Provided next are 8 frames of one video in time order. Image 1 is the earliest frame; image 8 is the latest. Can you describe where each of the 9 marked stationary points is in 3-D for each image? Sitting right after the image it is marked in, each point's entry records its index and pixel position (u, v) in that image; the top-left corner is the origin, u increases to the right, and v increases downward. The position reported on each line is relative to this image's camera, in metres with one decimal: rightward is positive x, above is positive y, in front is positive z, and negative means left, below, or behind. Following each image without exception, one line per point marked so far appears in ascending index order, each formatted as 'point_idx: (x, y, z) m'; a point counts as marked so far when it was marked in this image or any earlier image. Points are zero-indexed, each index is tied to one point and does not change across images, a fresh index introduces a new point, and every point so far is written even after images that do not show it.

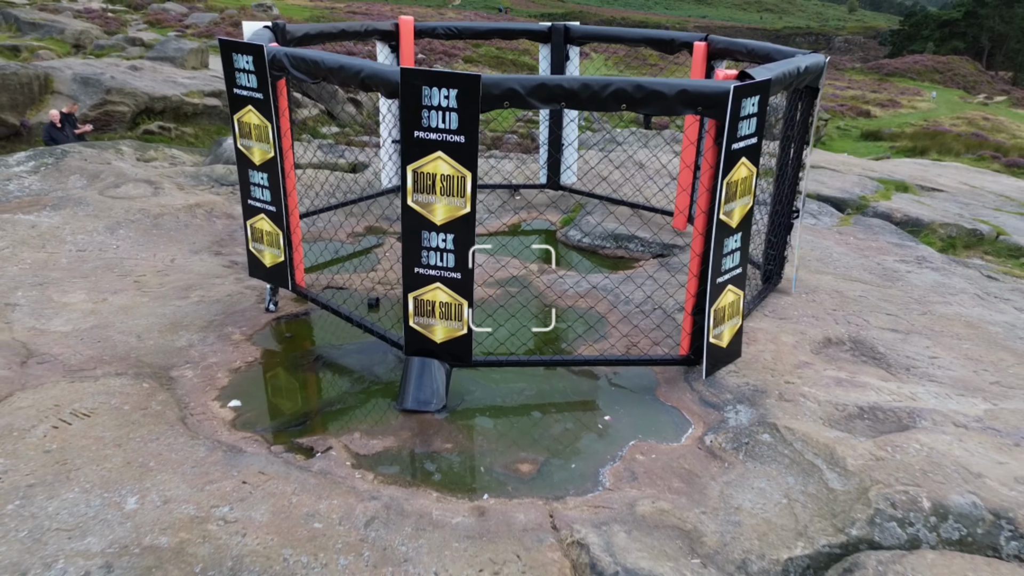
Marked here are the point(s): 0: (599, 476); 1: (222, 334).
0: (+0.2, -0.4, +1.8) m
1: (-0.8, -0.1, +2.5) m
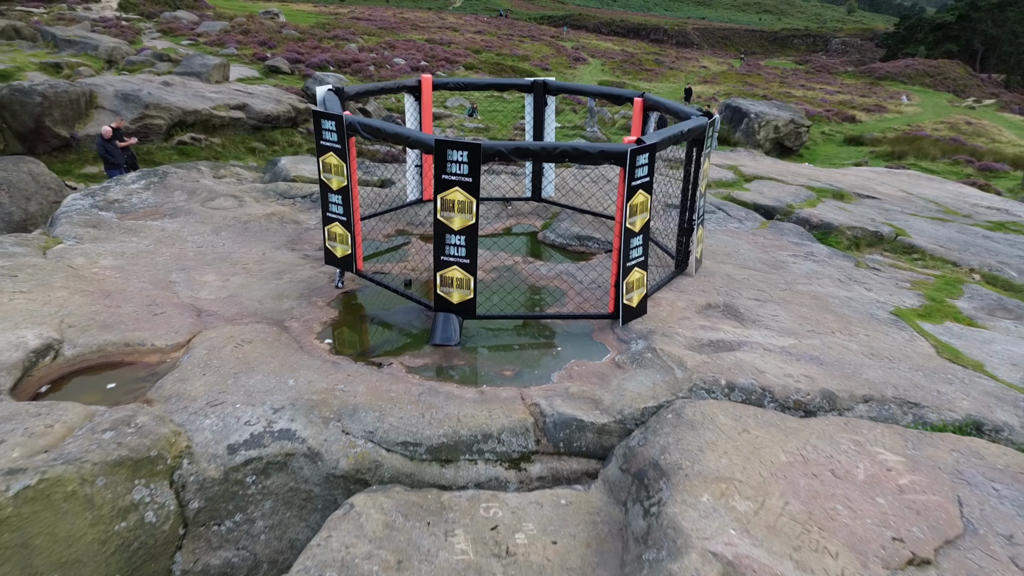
0: (+0.1, -0.3, +3.0) m
1: (-0.9, -0.1, +3.8) m
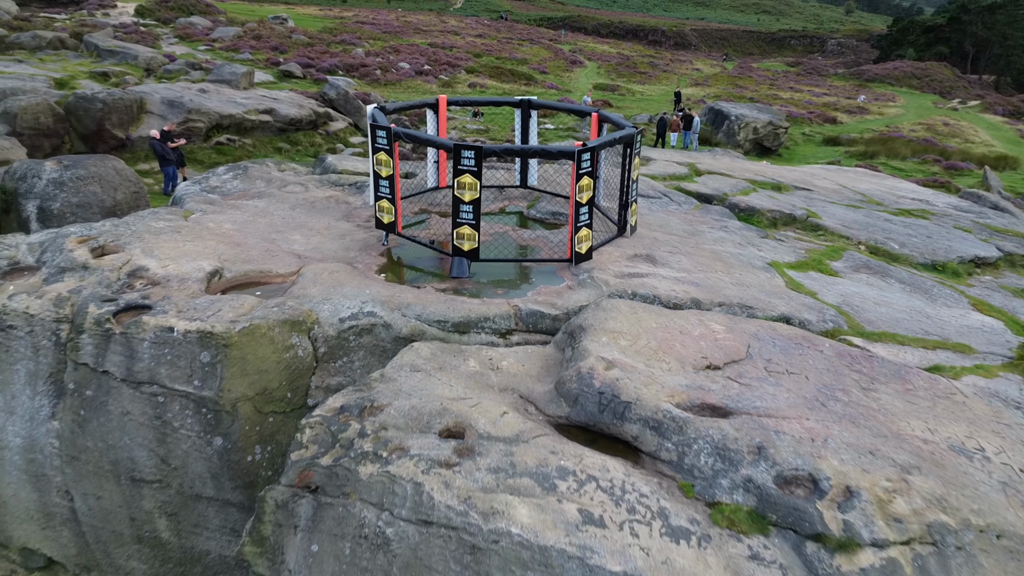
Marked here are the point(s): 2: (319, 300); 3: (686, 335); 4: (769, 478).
0: (+0.1, 0.0, +4.8) m
1: (-0.9, +0.2, +5.5) m
2: (-1.0, -0.1, +4.3) m
3: (+0.8, -0.2, +4.1) m
4: (+0.9, -0.7, +2.9) m
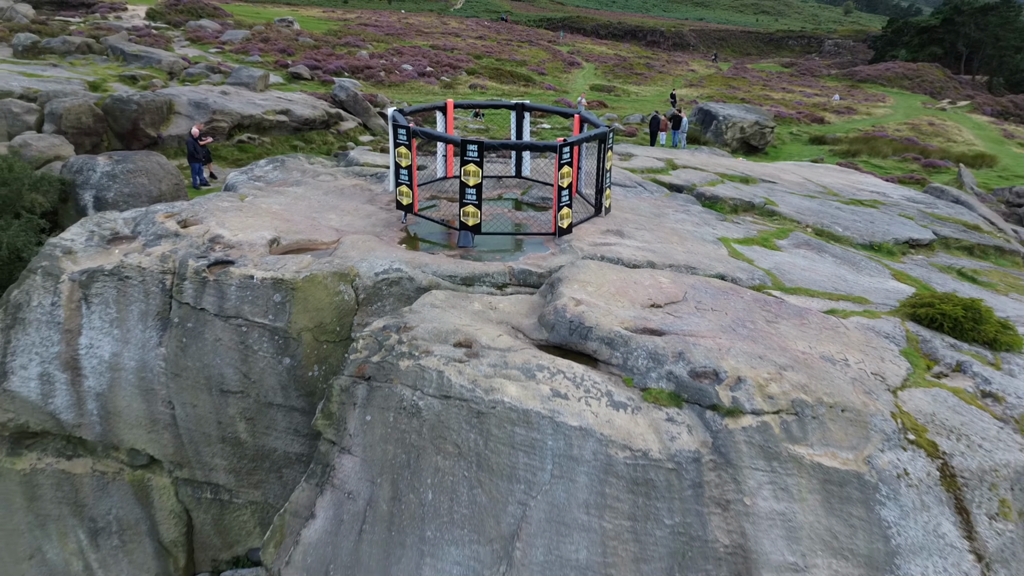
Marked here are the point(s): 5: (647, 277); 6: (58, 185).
0: (0.0, +0.2, +6.1) m
1: (-1.0, +0.5, +6.8) m
2: (-1.0, +0.2, +5.6) m
3: (+0.8, 0.0, +5.4) m
4: (+0.9, -0.4, +4.2) m
5: (+0.9, +0.1, +5.5) m
6: (-5.6, +1.3, +10.4) m
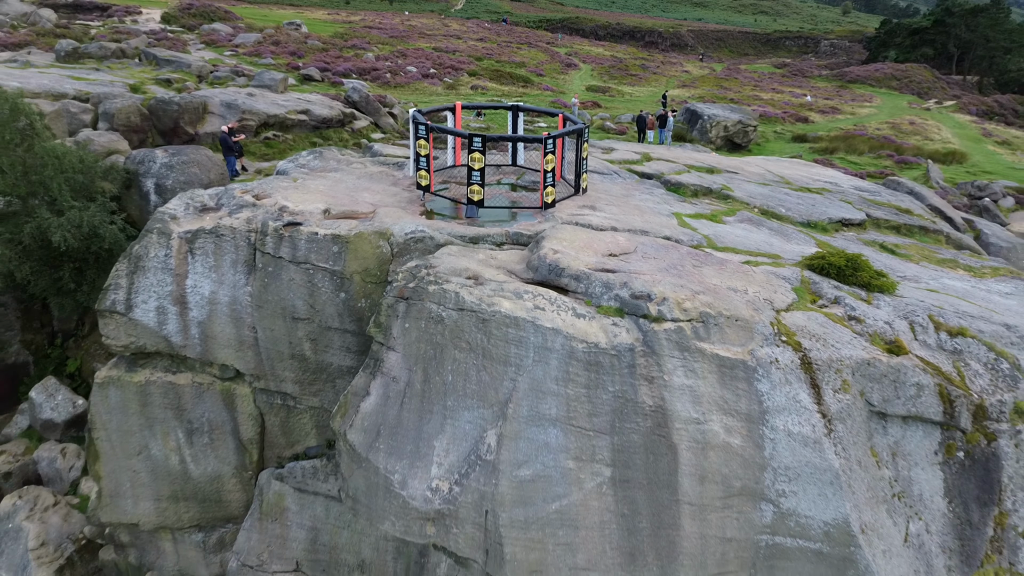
0: (0.0, +0.6, +7.9) m
1: (-1.0, +0.9, +8.6) m
2: (-1.1, +0.6, +7.4) m
3: (+0.8, +0.4, +7.2) m
4: (+0.8, 0.0, +6.0) m
5: (+0.8, +0.5, +7.3) m
6: (-5.7, +1.7, +12.2) m
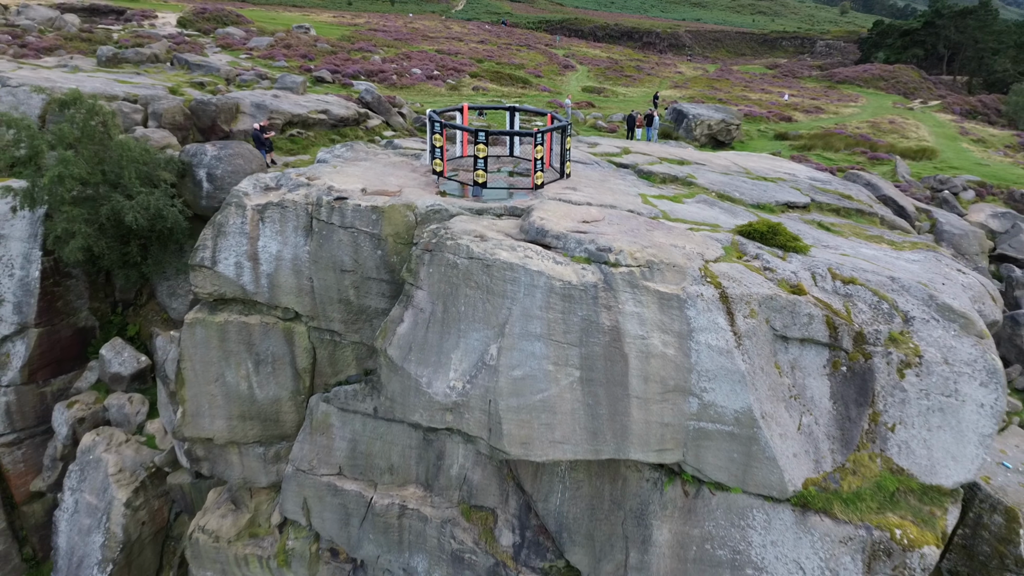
0: (0.0, +1.0, +10.0) m
1: (-1.1, +1.3, +10.7) m
2: (-1.1, +1.0, +9.5) m
3: (+0.7, +0.8, +9.3) m
4: (+0.8, +0.4, +8.1) m
5: (+0.8, +0.9, +9.5) m
6: (-5.7, +2.1, +14.4) m
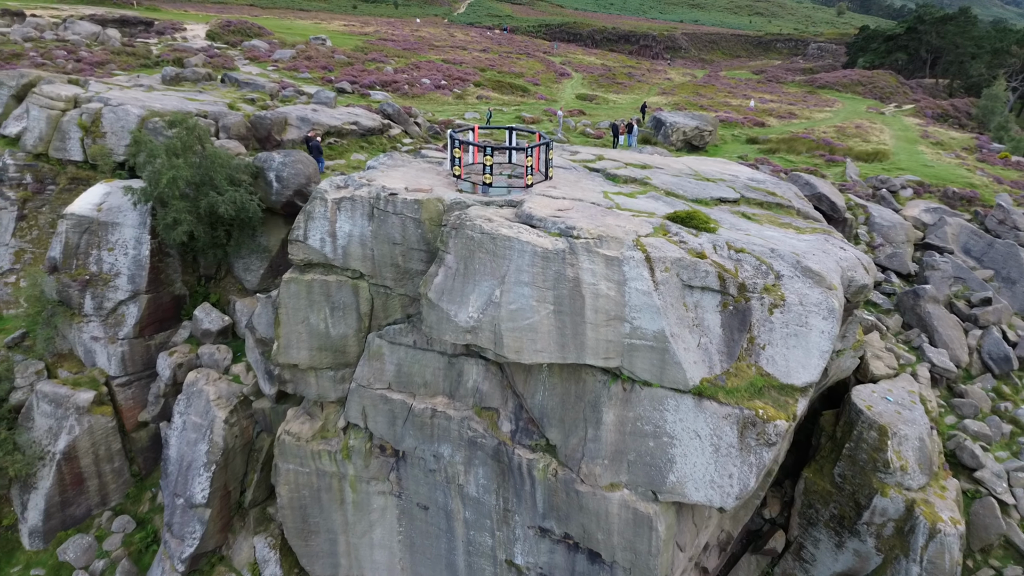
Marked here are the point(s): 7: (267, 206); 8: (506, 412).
0: (-0.1, +1.6, +14.2) m
1: (-1.1, +1.8, +15.0) m
2: (-1.1, +1.5, +13.8) m
3: (+0.7, +1.4, +13.5) m
4: (+0.8, +0.9, +12.3) m
5: (+0.8, +1.4, +13.7) m
6: (-5.7, +2.6, +18.6) m
7: (-5.5, +1.8, +18.9) m
8: (-0.1, -2.0, +13.6) m
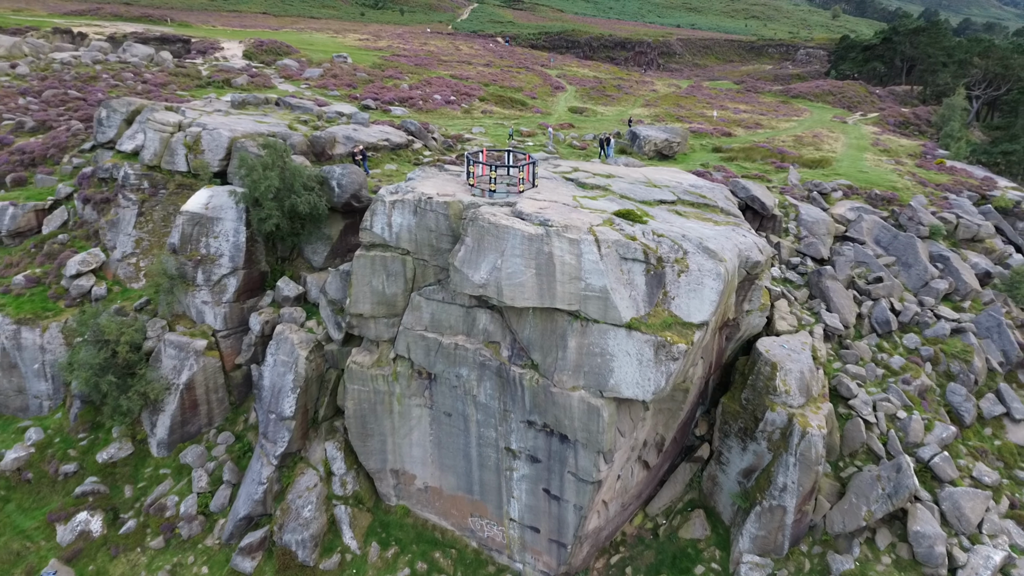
0: (-0.1, +2.2, +20.9) m
1: (-1.1, +2.5, +21.7) m
2: (-1.2, +2.2, +20.5) m
3: (+0.6, +2.0, +20.2) m
4: (+0.7, +1.6, +19.0) m
5: (+0.7, +2.1, +20.4) m
6: (-5.8, +3.3, +25.3) m
7: (-5.6, +2.5, +25.6) m
8: (-0.2, -1.3, +20.2) m
